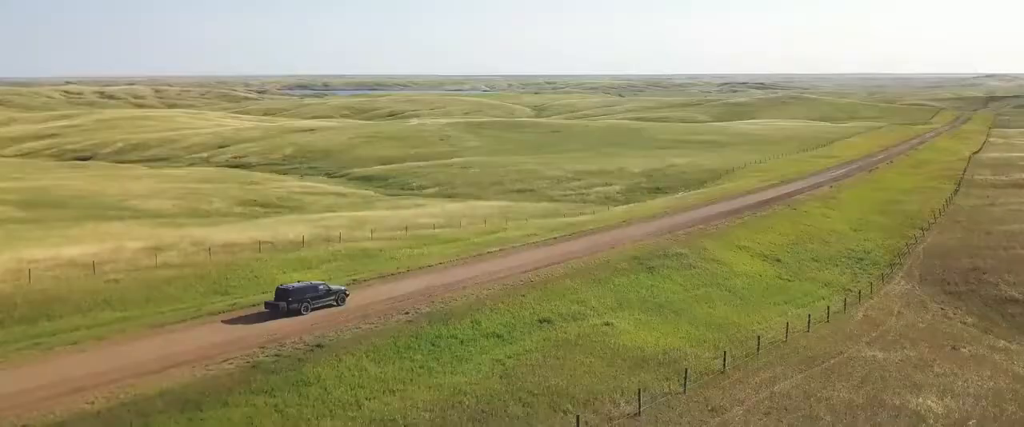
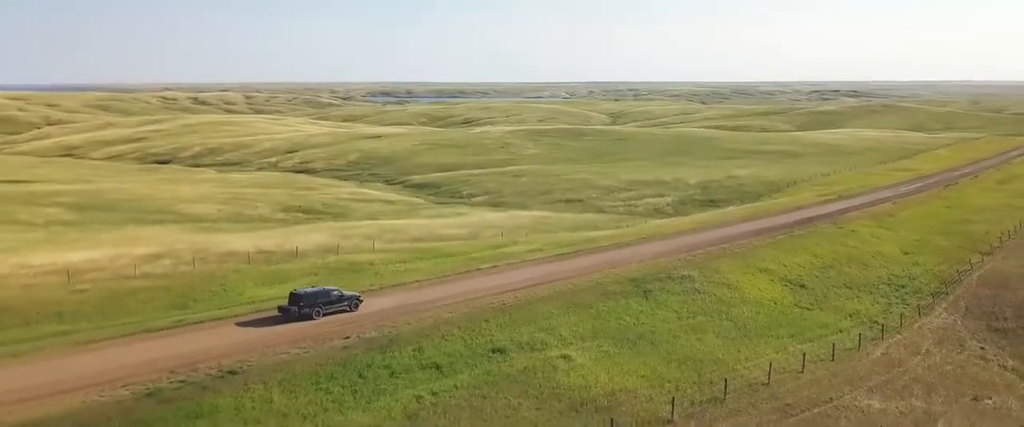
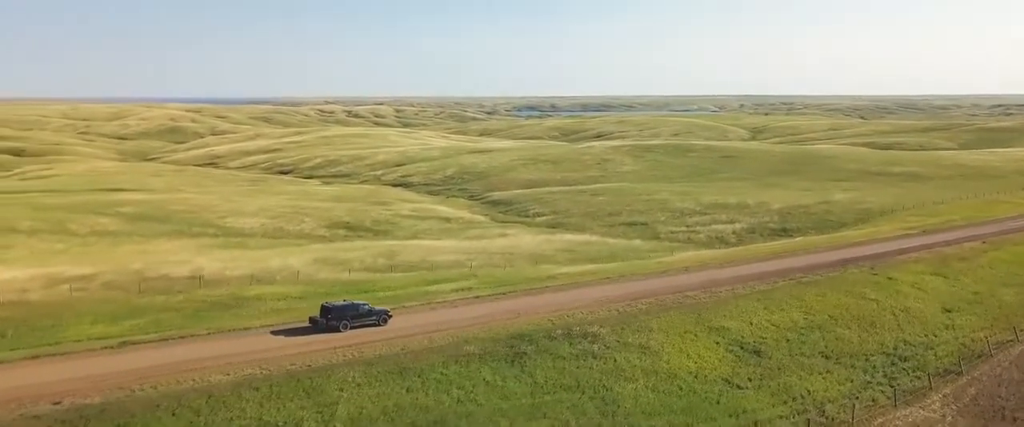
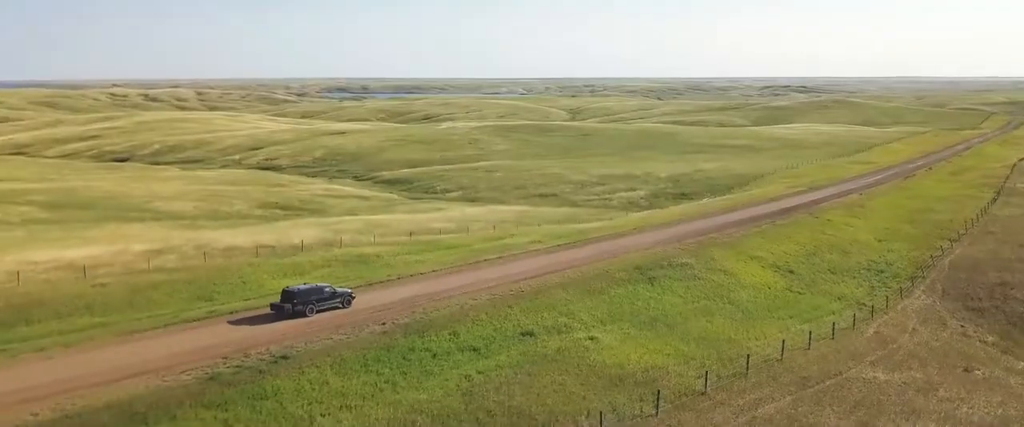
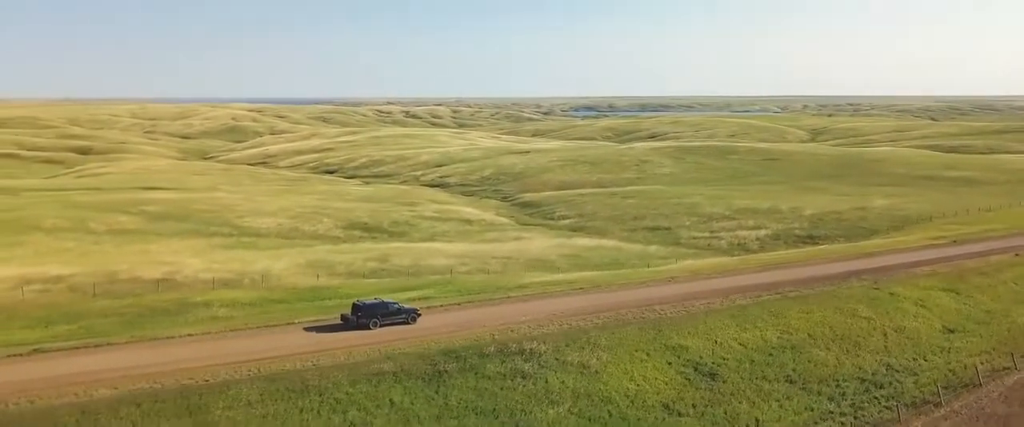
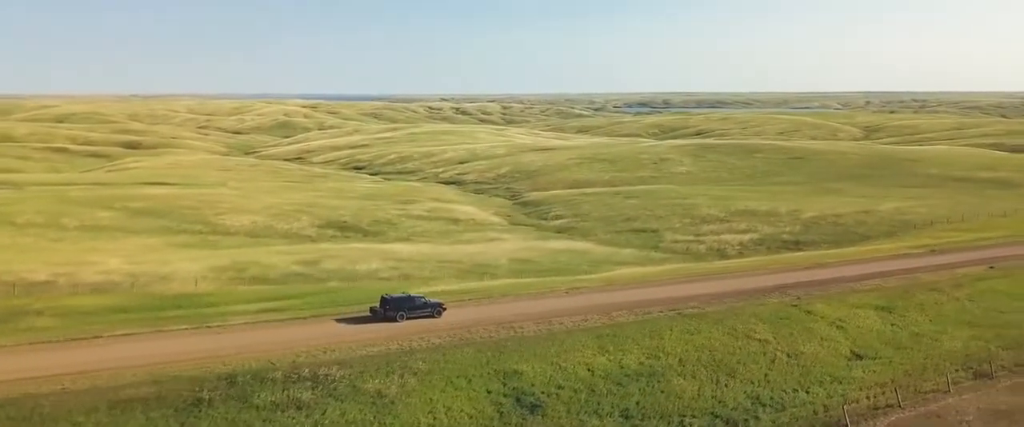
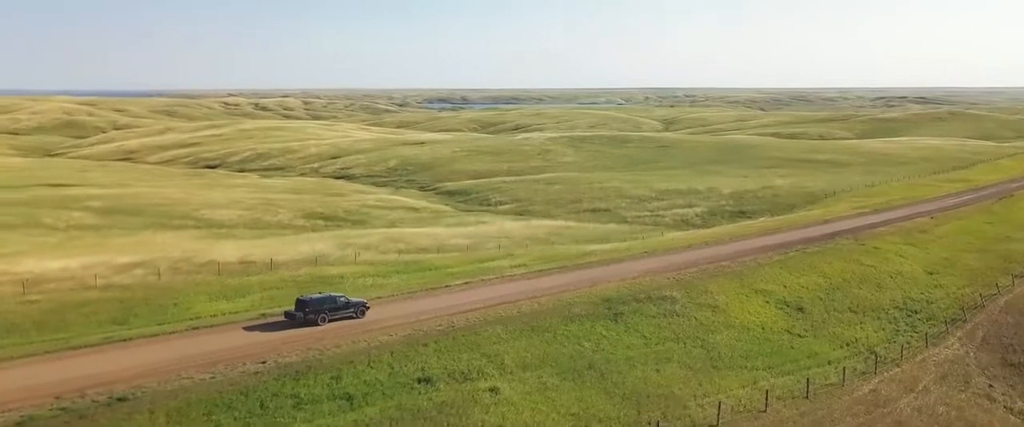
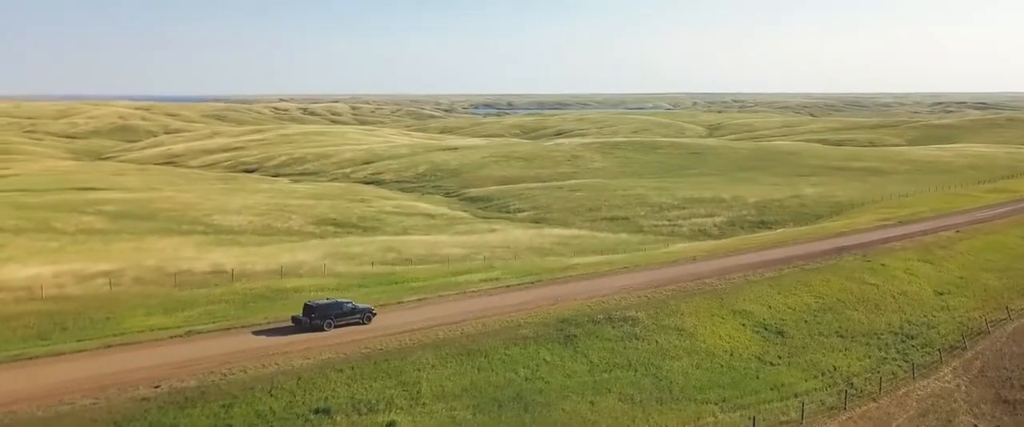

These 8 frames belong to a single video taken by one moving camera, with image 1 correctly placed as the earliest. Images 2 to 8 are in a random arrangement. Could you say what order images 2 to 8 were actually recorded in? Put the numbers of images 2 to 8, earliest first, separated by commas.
4, 2, 7, 8, 3, 5, 6
